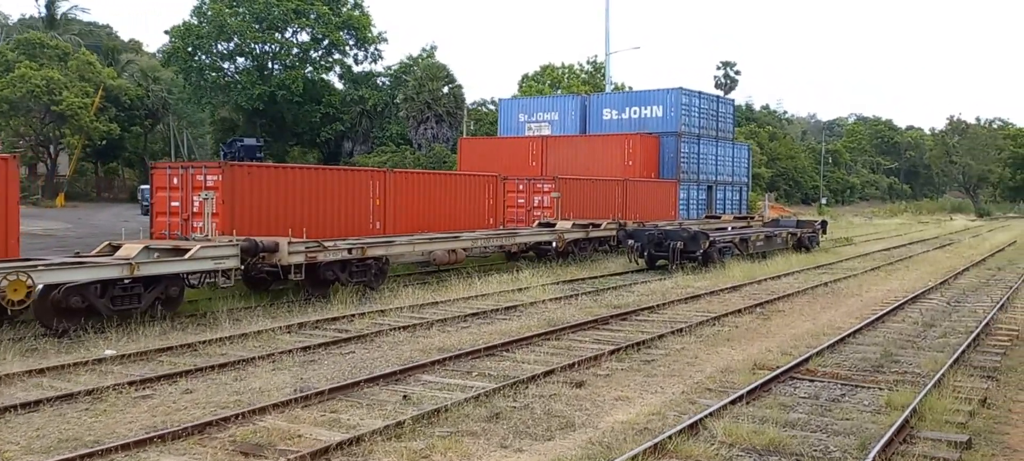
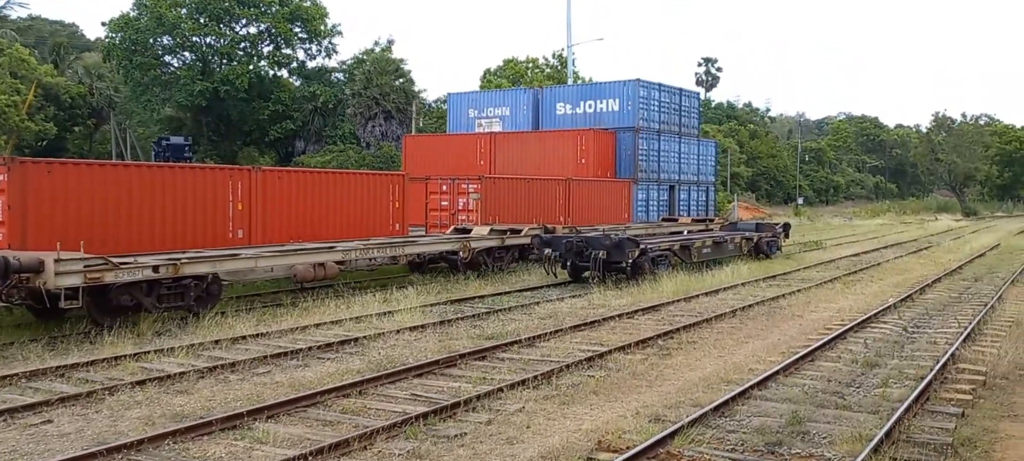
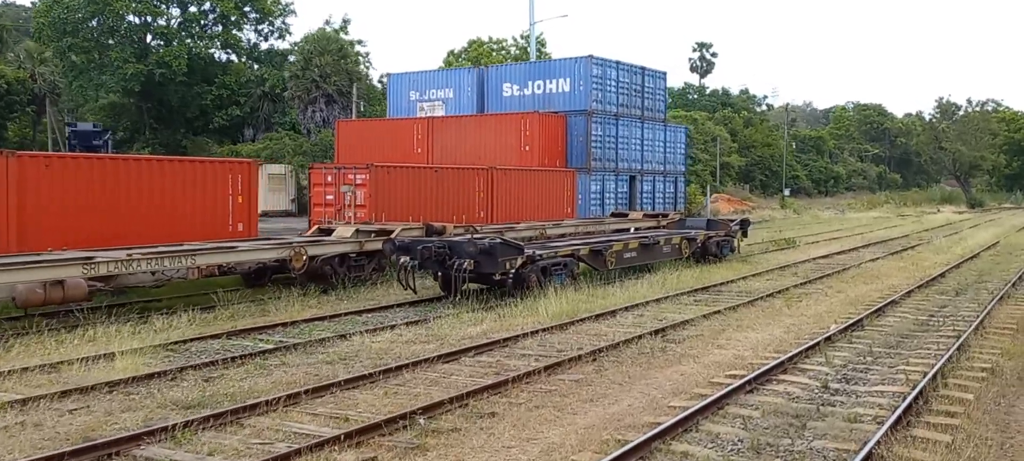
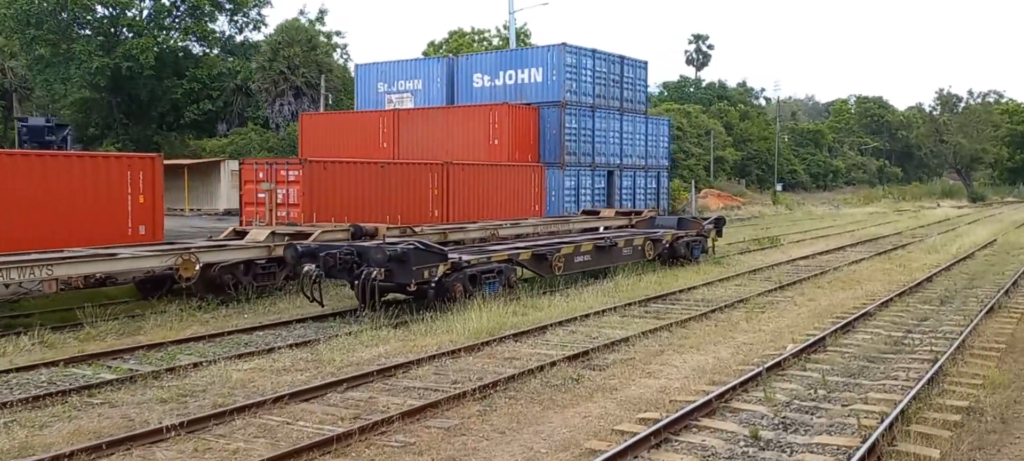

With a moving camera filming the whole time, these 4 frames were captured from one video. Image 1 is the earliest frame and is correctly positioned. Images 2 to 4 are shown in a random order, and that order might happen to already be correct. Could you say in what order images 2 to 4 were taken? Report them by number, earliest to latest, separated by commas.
2, 3, 4
